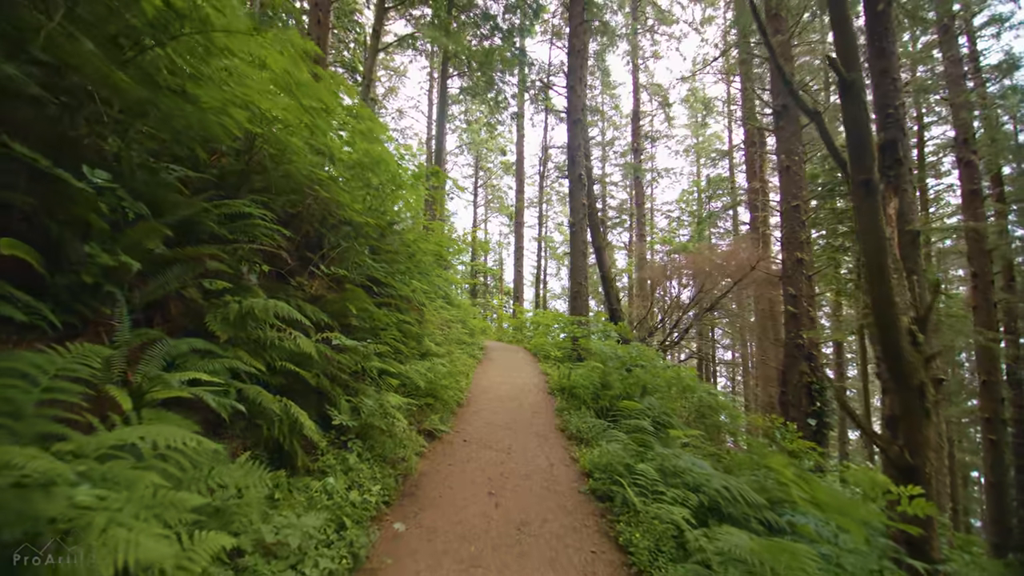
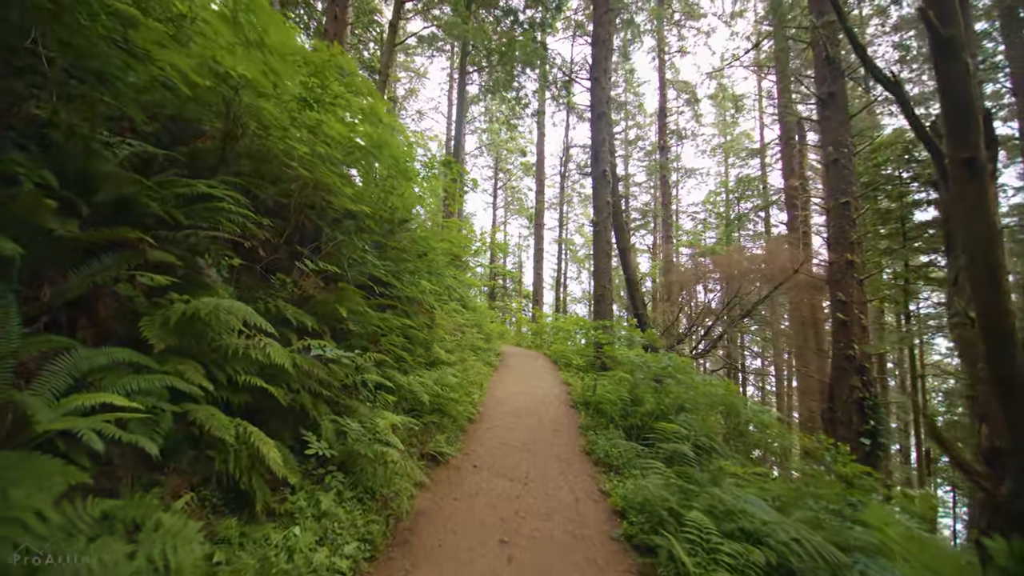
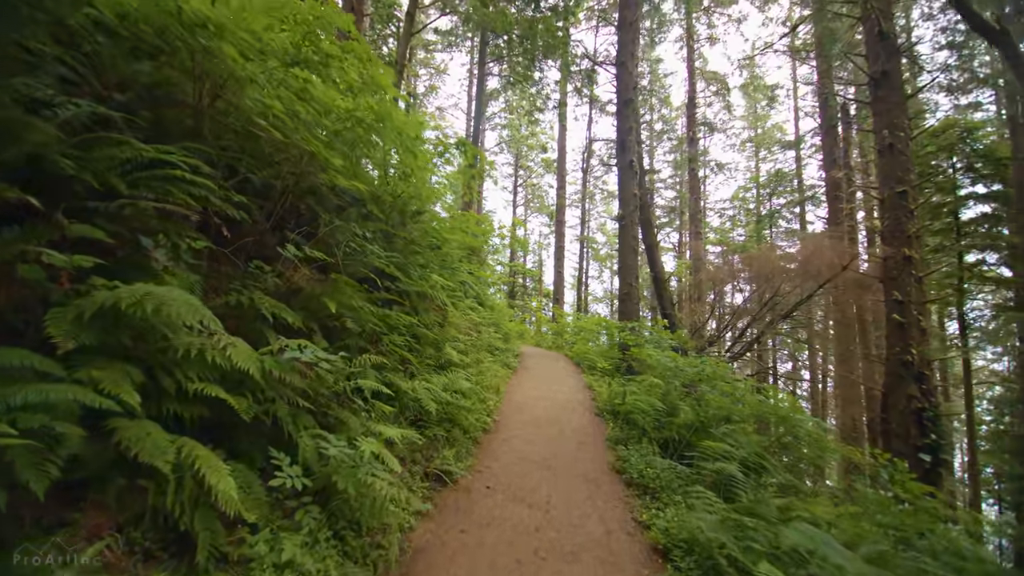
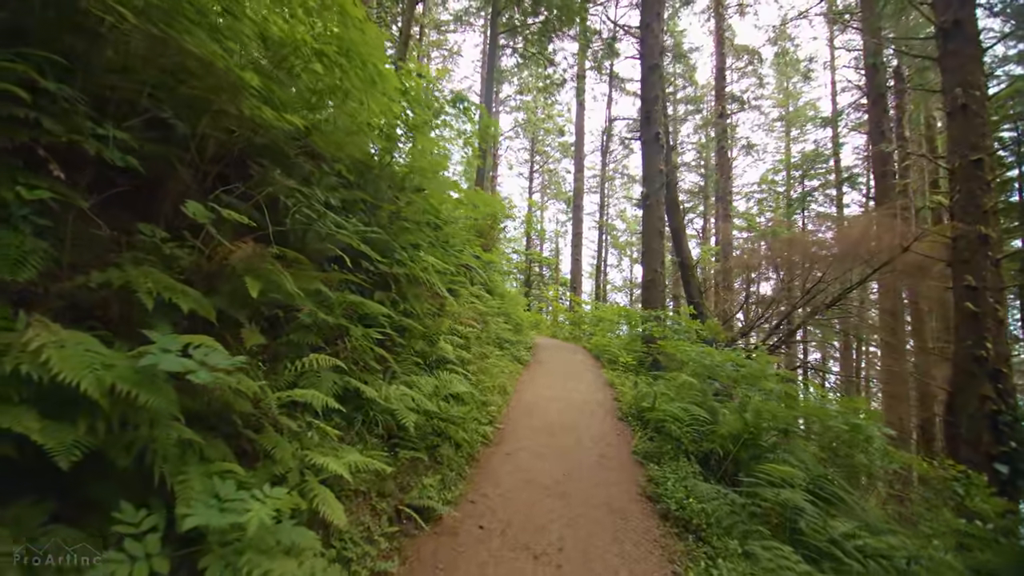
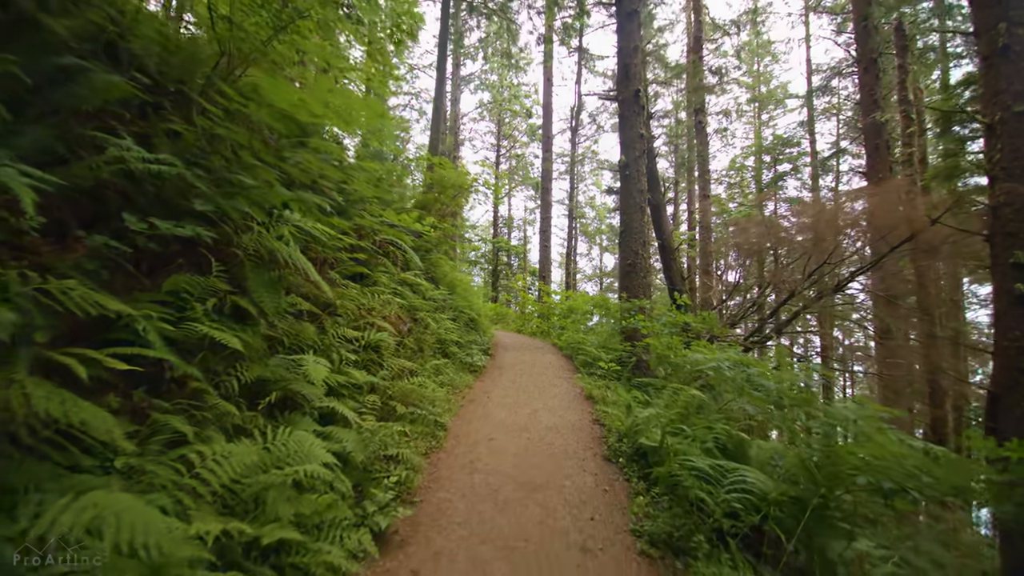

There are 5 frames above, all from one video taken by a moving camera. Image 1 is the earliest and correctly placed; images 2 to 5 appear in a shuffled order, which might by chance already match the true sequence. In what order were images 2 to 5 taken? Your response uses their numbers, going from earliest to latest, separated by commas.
2, 3, 4, 5
